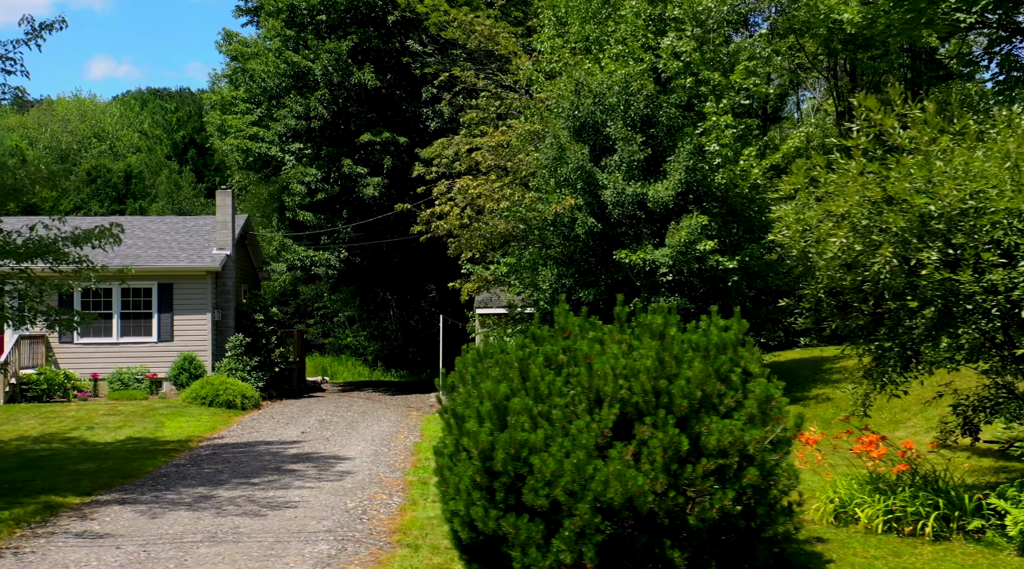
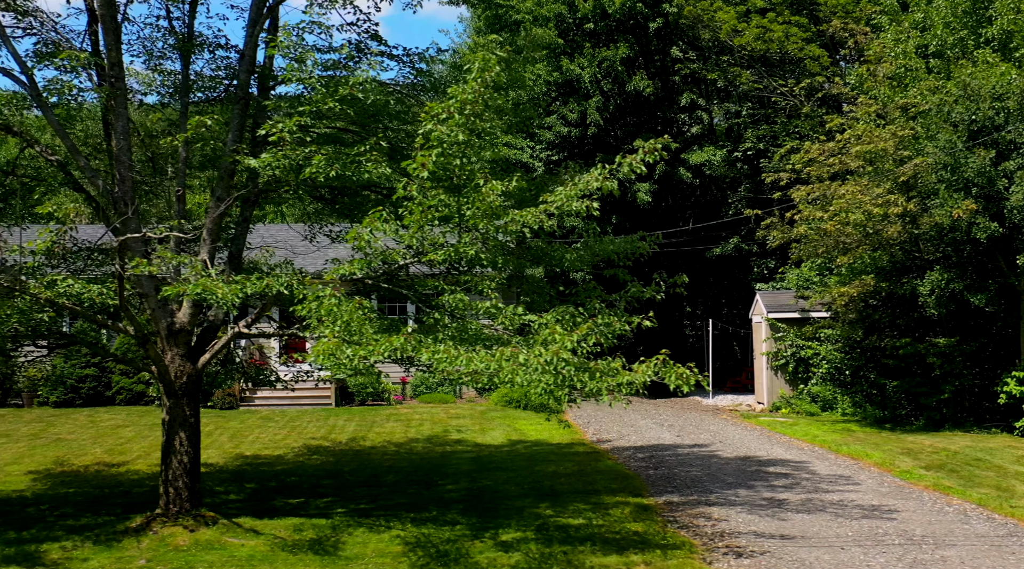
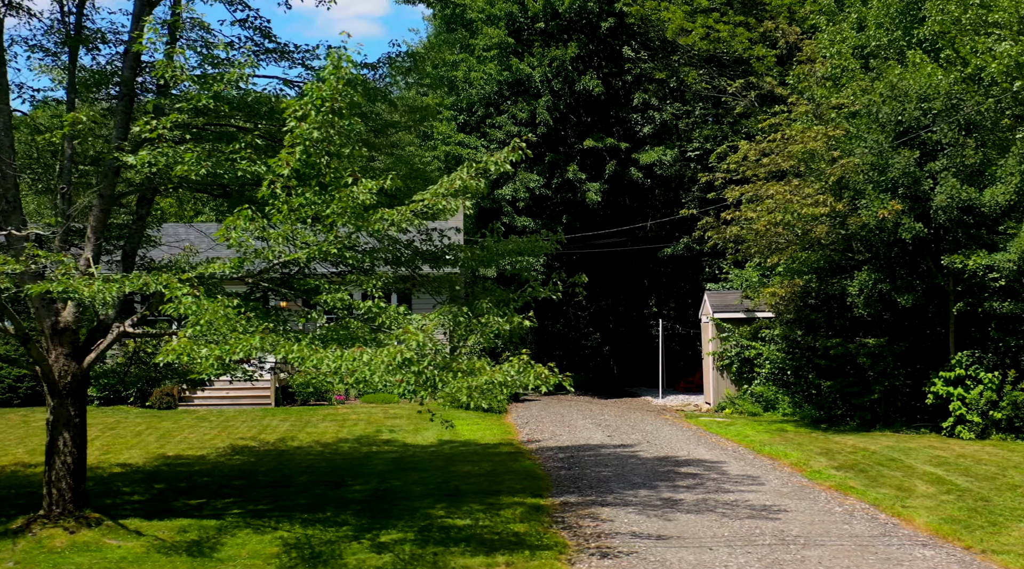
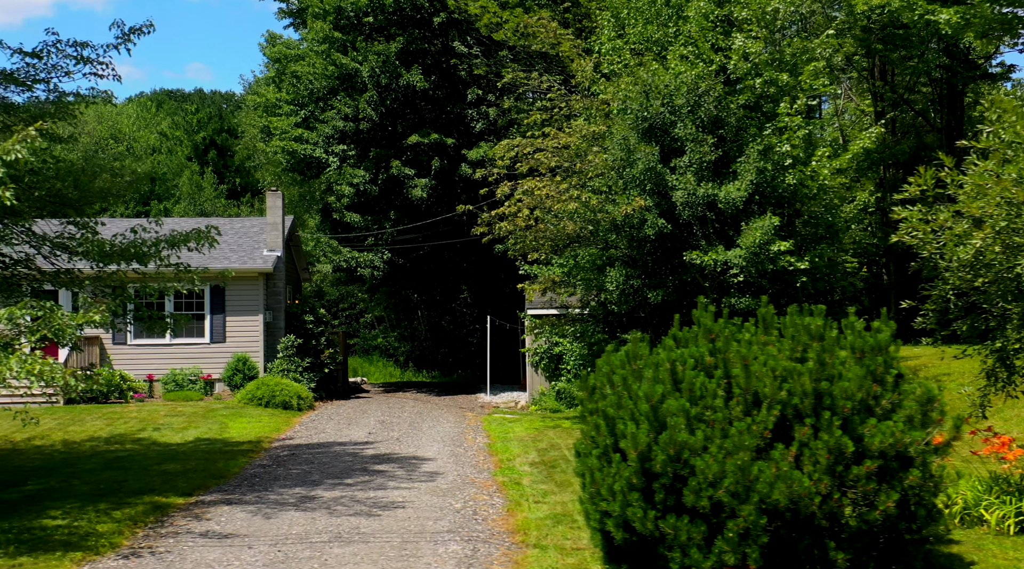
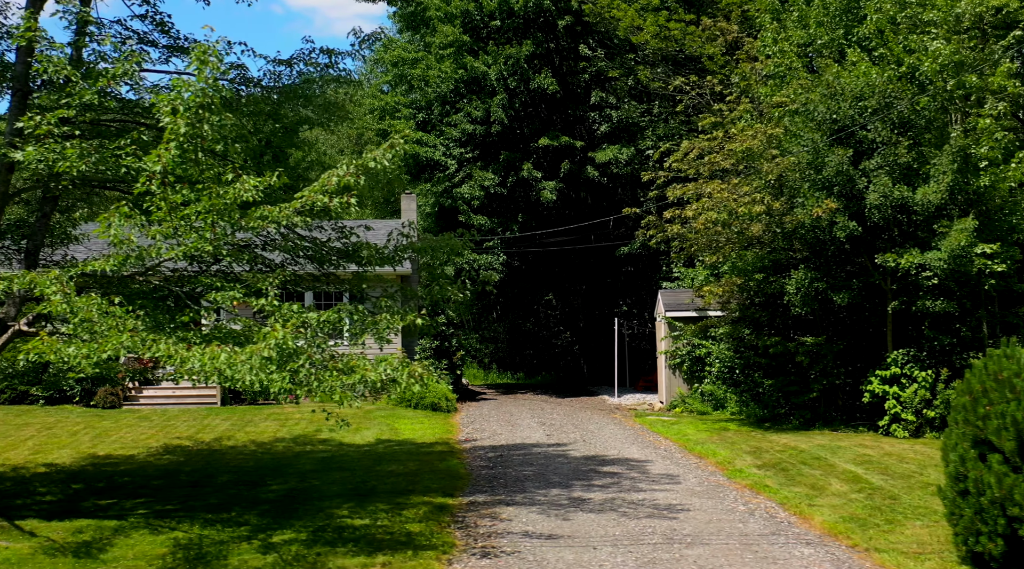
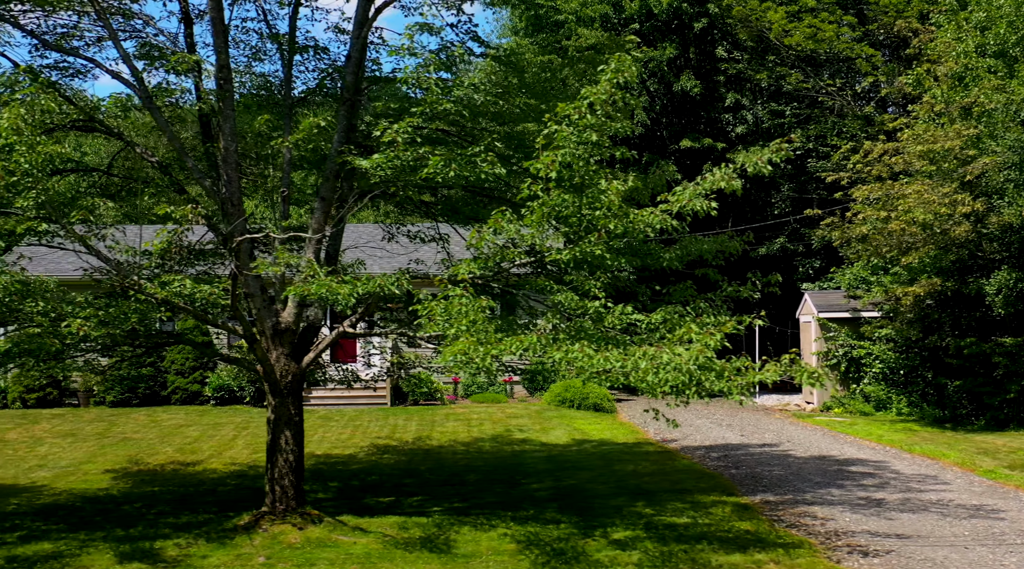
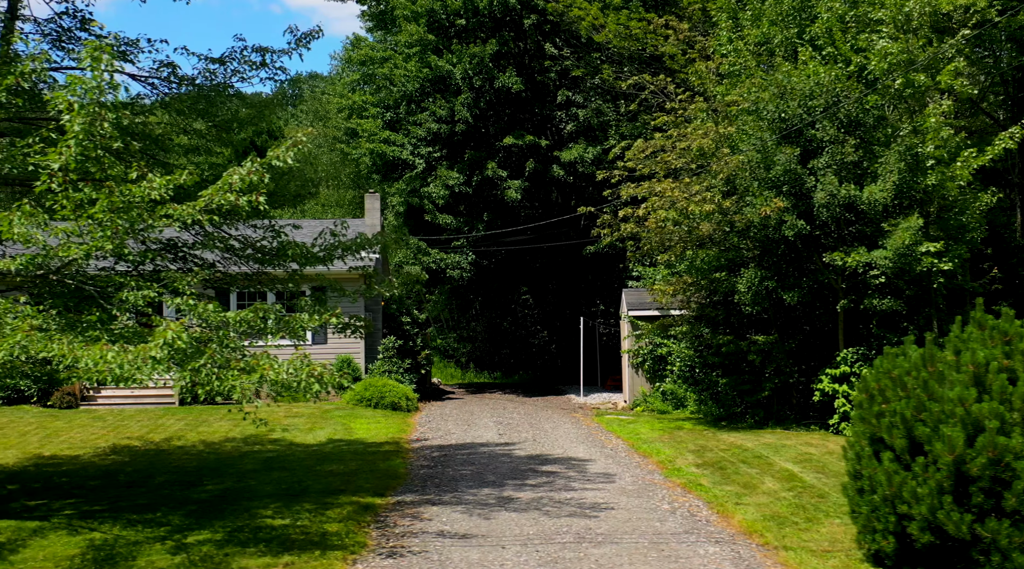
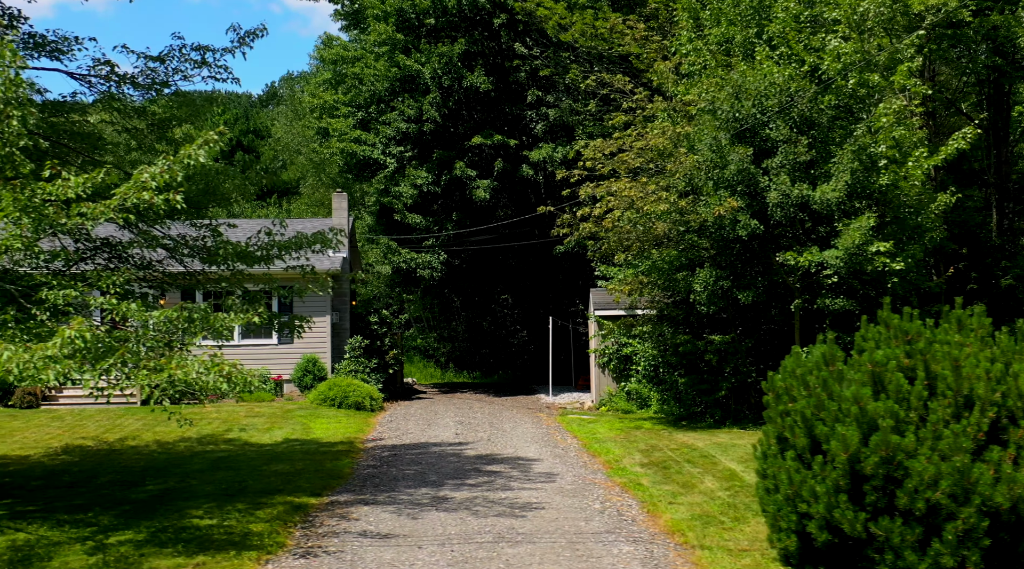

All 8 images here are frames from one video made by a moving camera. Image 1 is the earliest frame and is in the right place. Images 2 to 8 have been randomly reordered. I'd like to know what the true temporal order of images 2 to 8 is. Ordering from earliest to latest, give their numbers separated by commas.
4, 8, 7, 5, 3, 2, 6
